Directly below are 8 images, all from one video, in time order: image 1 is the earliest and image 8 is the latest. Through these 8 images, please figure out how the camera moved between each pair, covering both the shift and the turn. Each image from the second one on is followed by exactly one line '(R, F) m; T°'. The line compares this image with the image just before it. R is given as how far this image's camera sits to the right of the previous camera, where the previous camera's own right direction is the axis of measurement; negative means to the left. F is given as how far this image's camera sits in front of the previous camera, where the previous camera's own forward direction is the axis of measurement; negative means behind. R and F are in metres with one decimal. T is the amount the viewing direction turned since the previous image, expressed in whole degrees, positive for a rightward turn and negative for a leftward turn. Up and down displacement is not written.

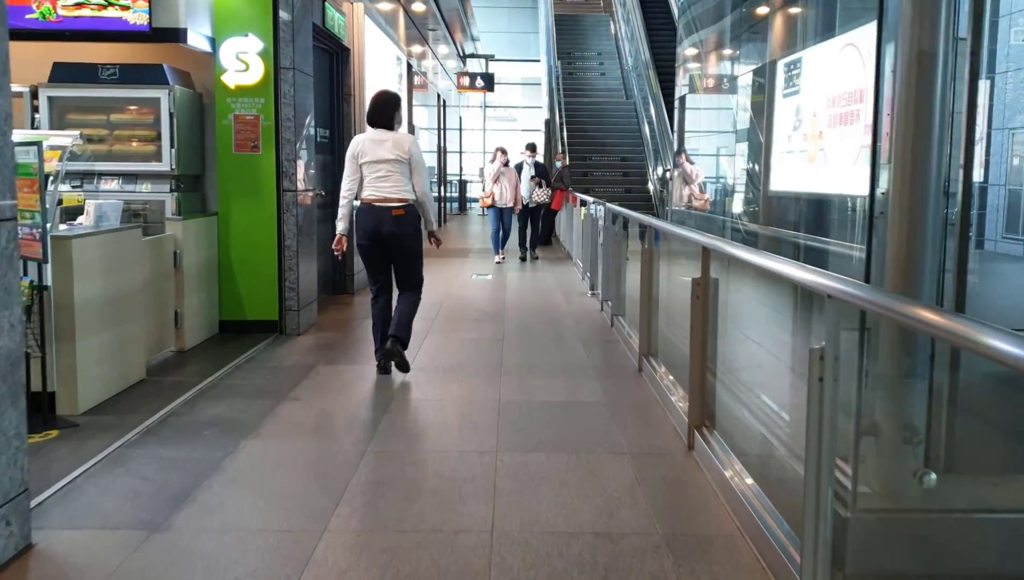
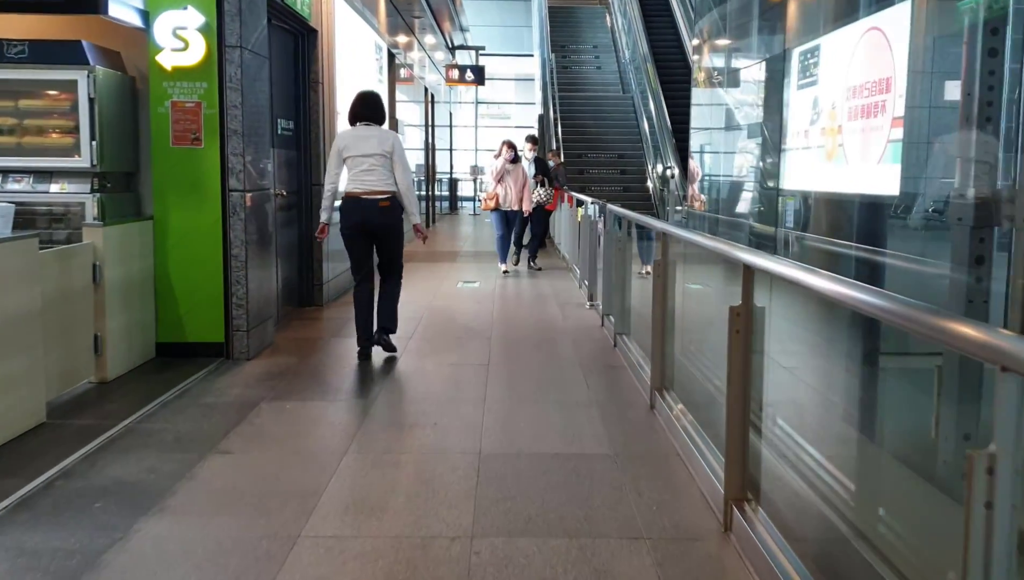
(0.0, +0.9) m; 0°
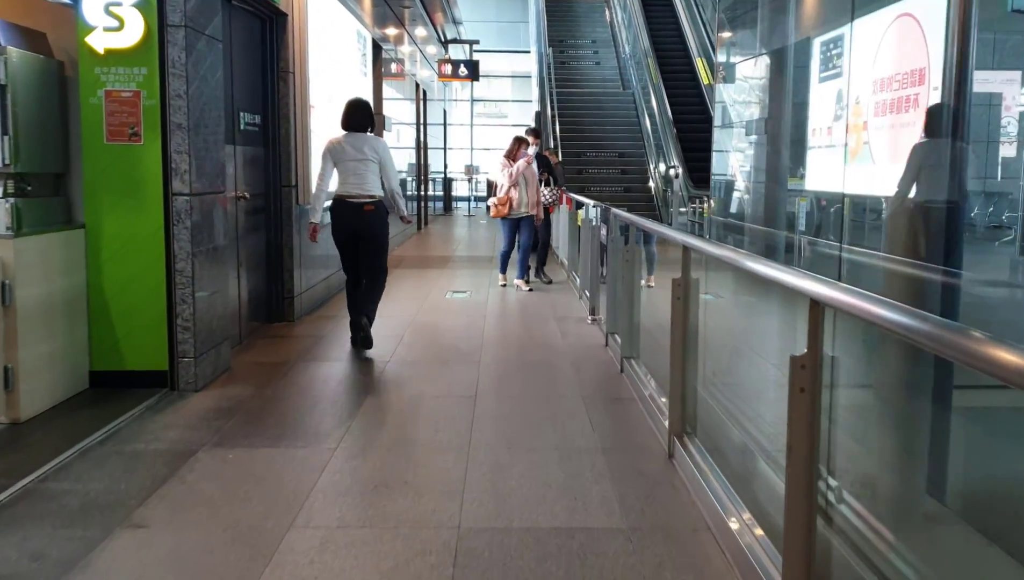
(0.0, +0.7) m; 0°
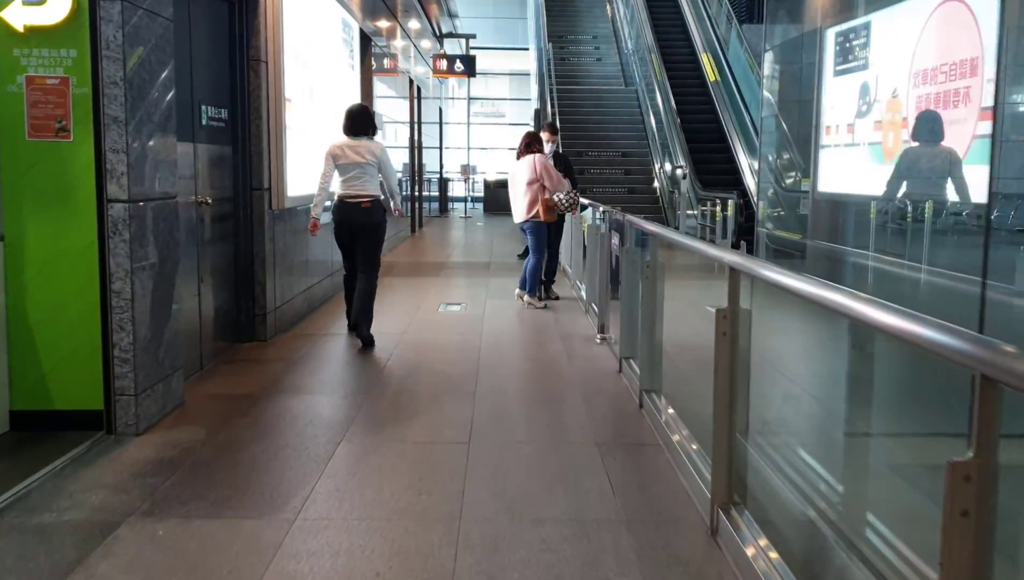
(0.0, +0.7) m; 0°
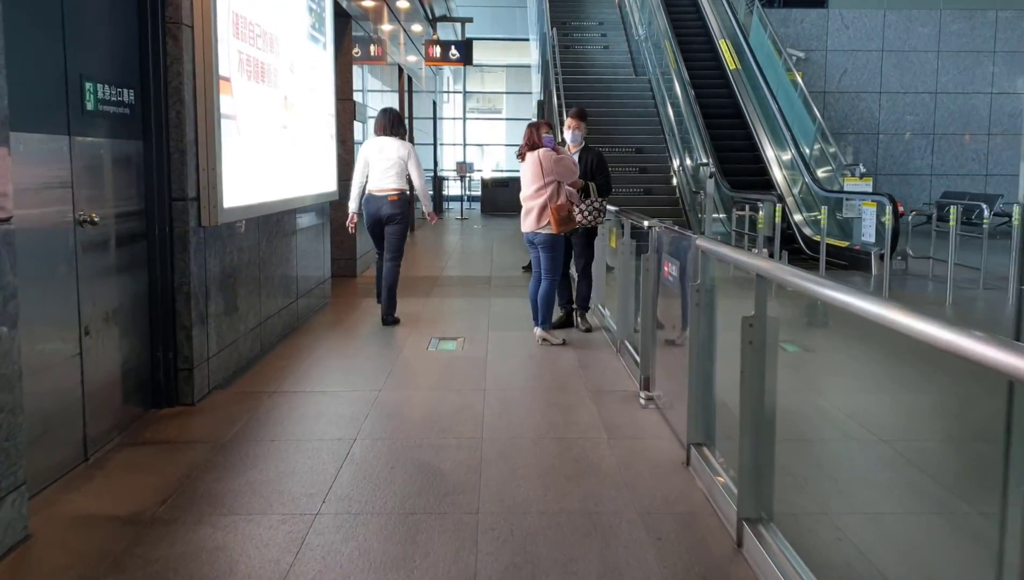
(-0.1, +1.5) m; 0°
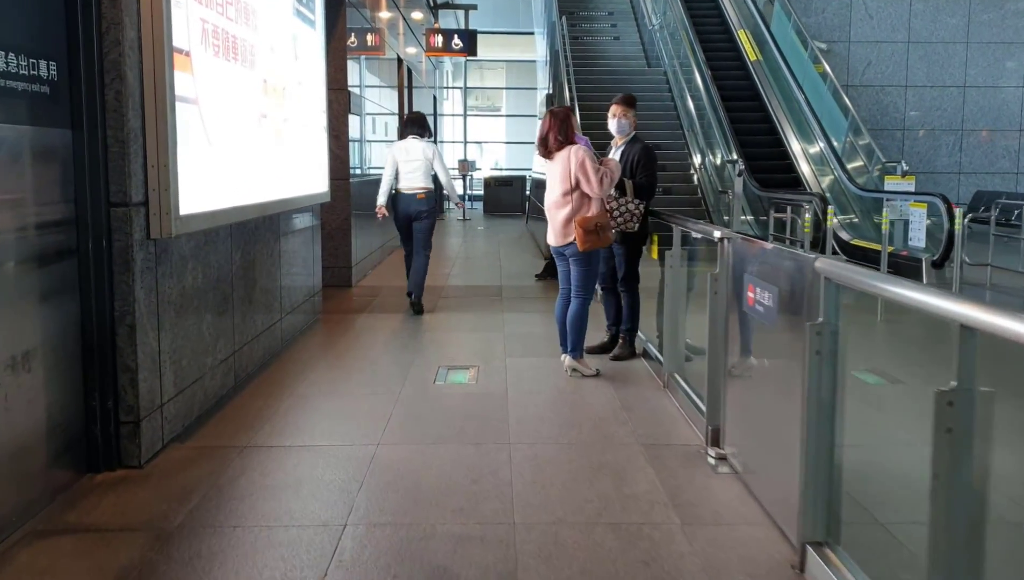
(-0.1, +0.9) m; 0°
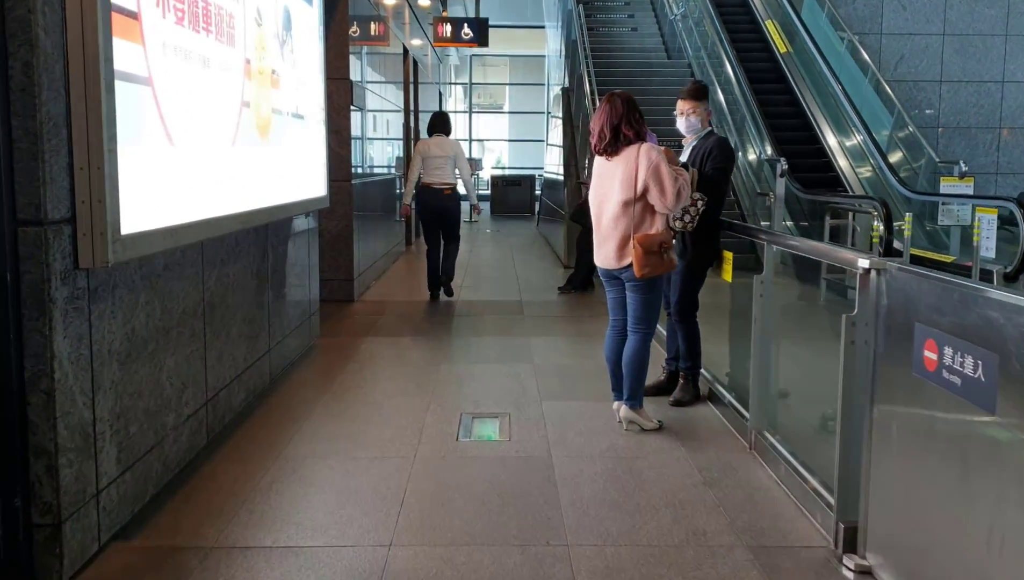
(-0.2, +0.9) m; 0°
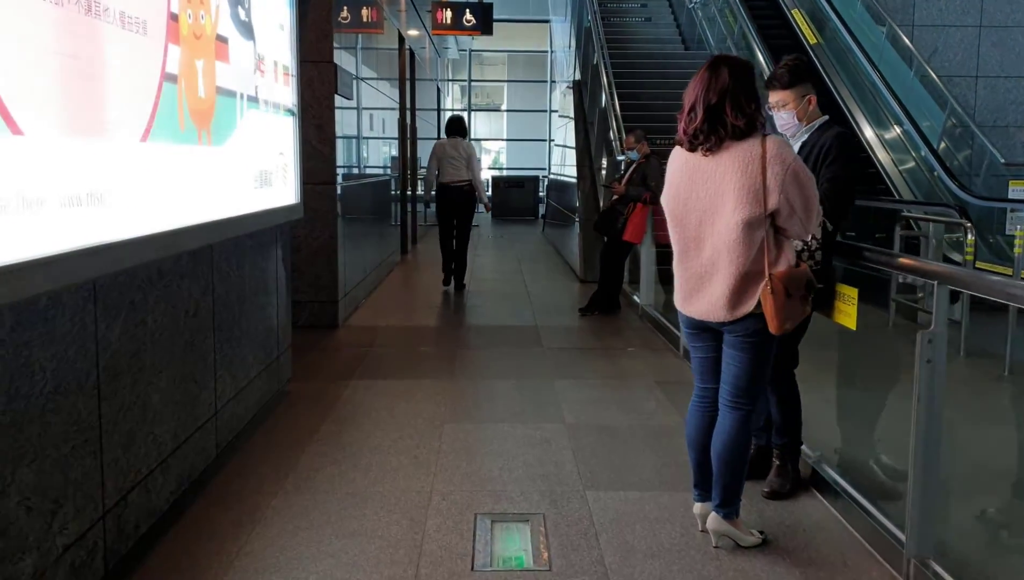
(-0.1, +1.1) m; 0°
